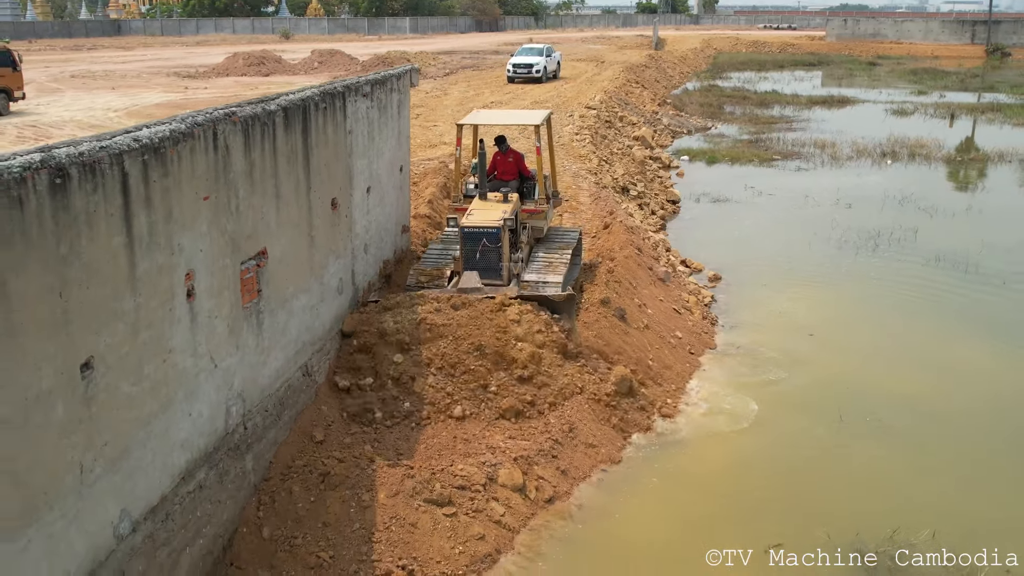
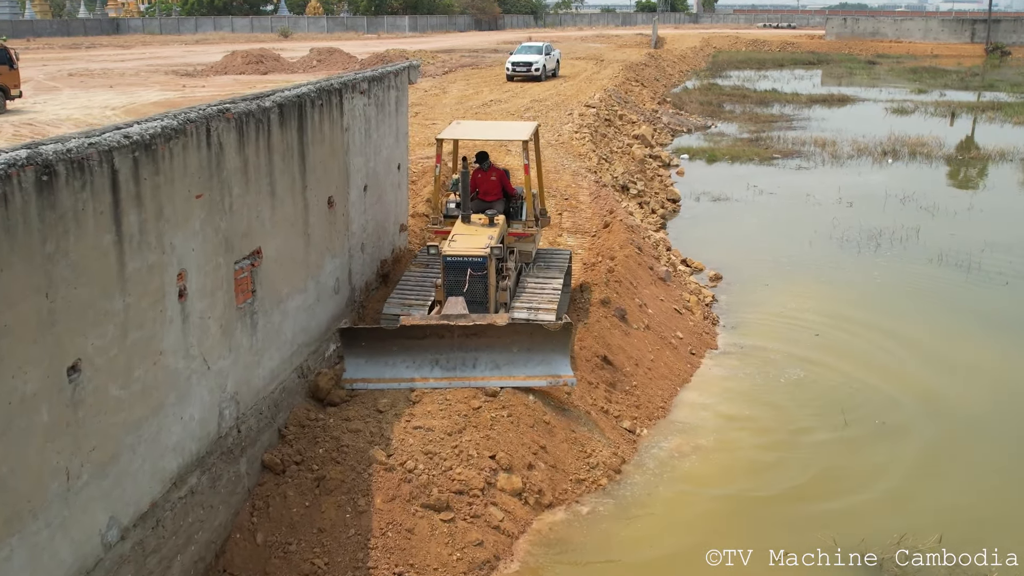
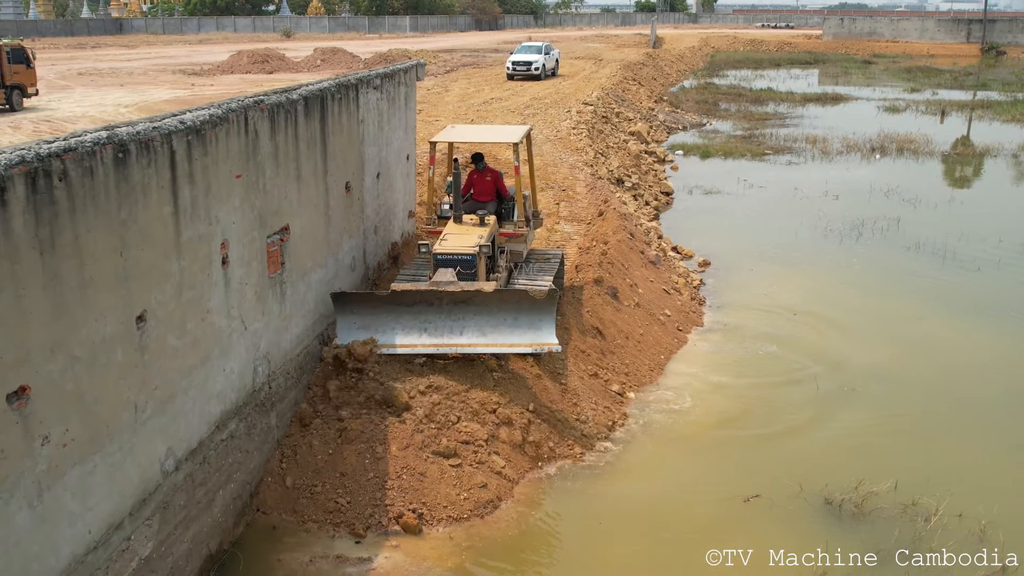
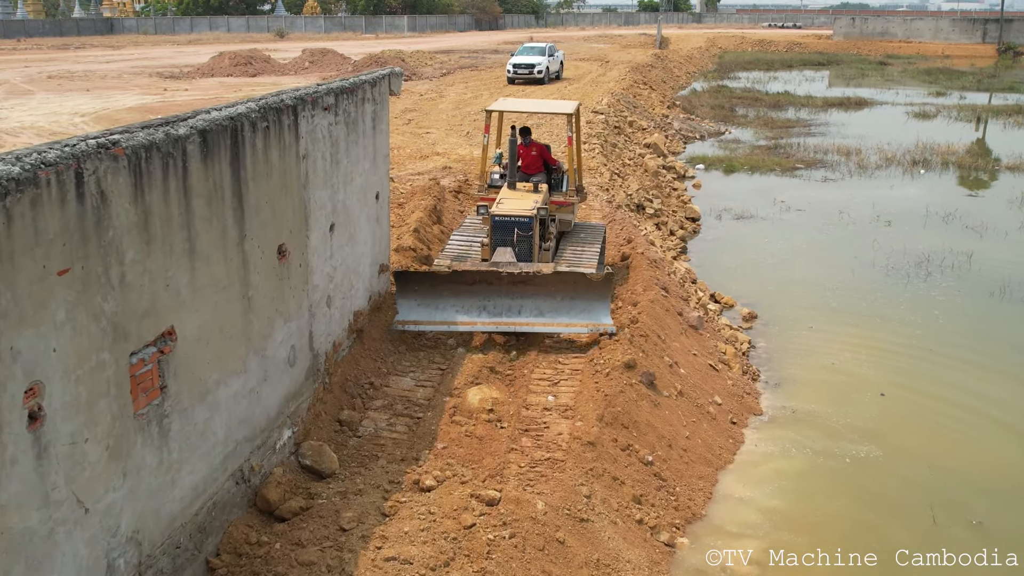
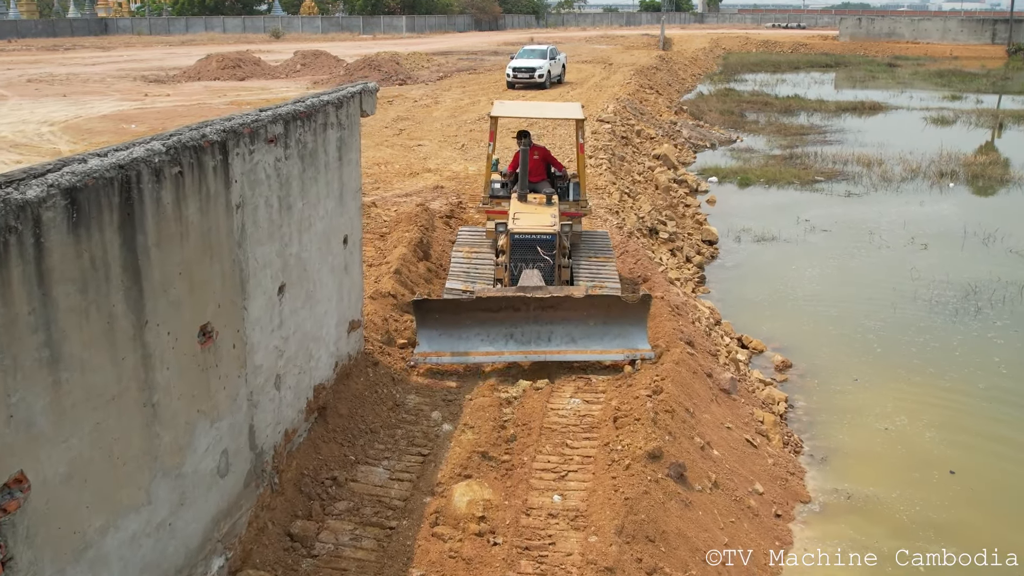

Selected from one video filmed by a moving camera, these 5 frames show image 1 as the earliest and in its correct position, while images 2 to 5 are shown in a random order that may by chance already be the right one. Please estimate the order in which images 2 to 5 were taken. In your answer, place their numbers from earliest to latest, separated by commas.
3, 2, 4, 5
